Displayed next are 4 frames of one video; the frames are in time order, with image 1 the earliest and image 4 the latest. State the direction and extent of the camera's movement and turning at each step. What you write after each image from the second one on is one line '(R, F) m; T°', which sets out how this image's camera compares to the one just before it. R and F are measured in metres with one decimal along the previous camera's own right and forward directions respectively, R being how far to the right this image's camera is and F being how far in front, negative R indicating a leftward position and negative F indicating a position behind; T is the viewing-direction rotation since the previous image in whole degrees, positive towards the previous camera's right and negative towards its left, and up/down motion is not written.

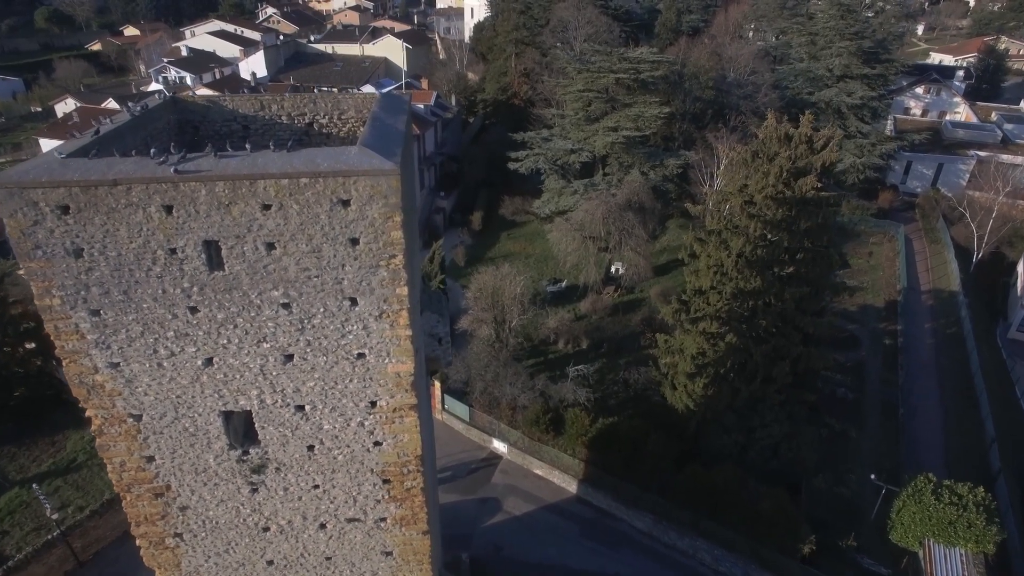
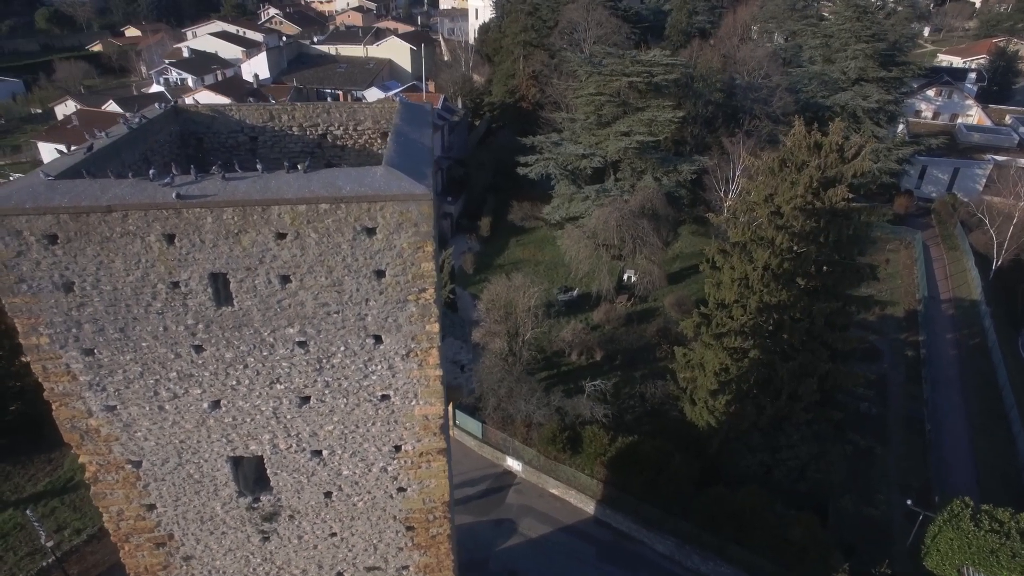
(-0.3, +0.6) m; 0°
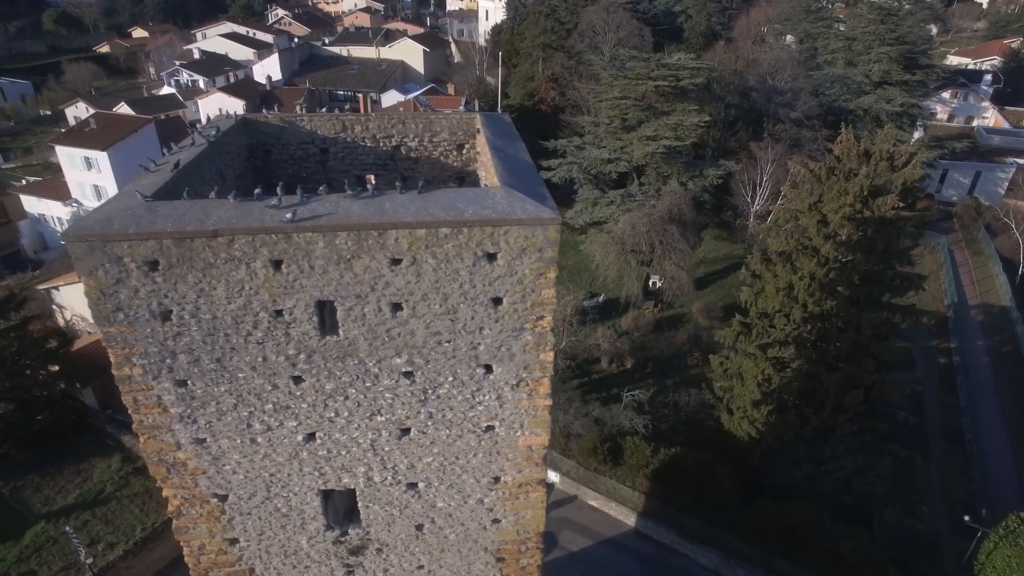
(-0.9, +0.3) m; 0°
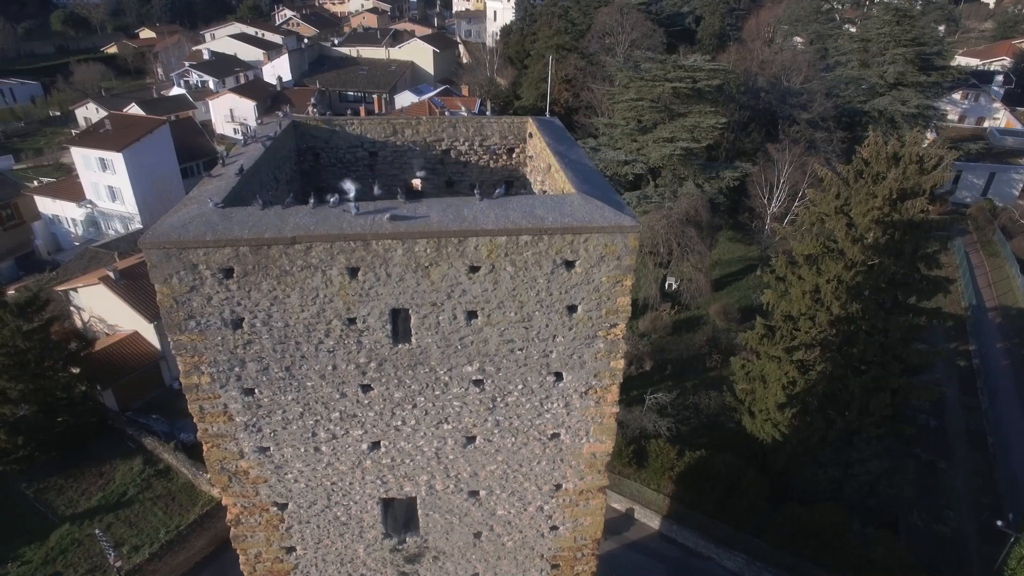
(-0.5, 0.0) m; 0°
